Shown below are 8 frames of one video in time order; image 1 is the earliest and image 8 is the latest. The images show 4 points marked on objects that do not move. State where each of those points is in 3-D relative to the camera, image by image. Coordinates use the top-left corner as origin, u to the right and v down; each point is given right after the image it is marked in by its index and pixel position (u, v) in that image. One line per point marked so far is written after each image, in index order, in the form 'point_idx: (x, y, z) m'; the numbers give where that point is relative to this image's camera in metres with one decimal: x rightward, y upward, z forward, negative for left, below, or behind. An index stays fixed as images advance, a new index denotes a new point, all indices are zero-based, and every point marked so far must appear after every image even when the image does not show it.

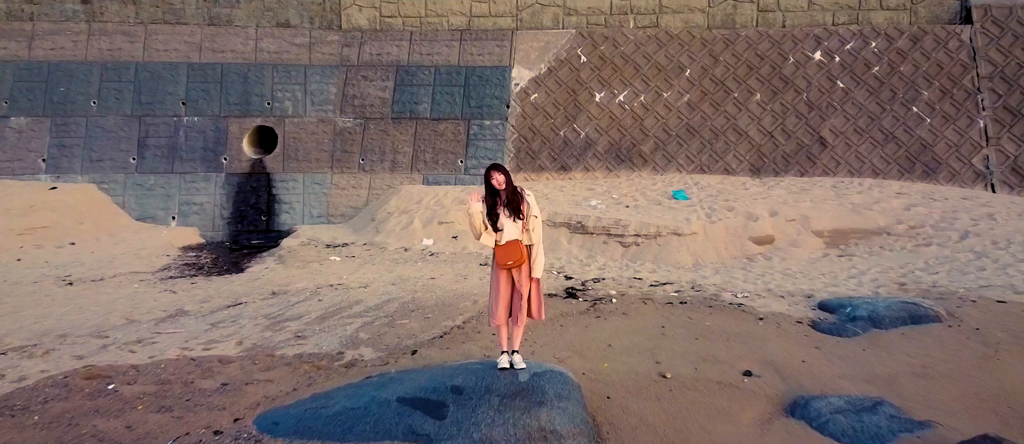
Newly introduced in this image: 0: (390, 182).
0: (-1.3, +0.4, +7.2) m
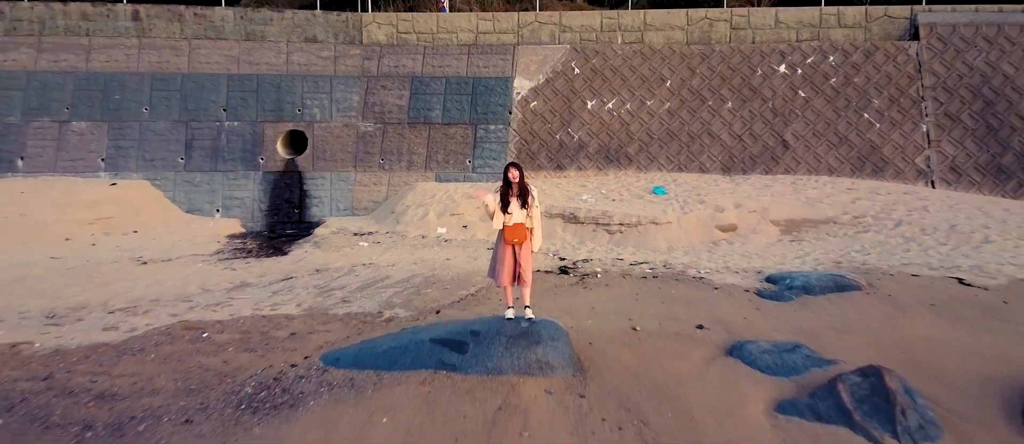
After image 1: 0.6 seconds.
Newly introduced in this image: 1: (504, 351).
0: (-1.3, +0.5, +8.2) m
1: (0.0, -0.8, +4.0) m
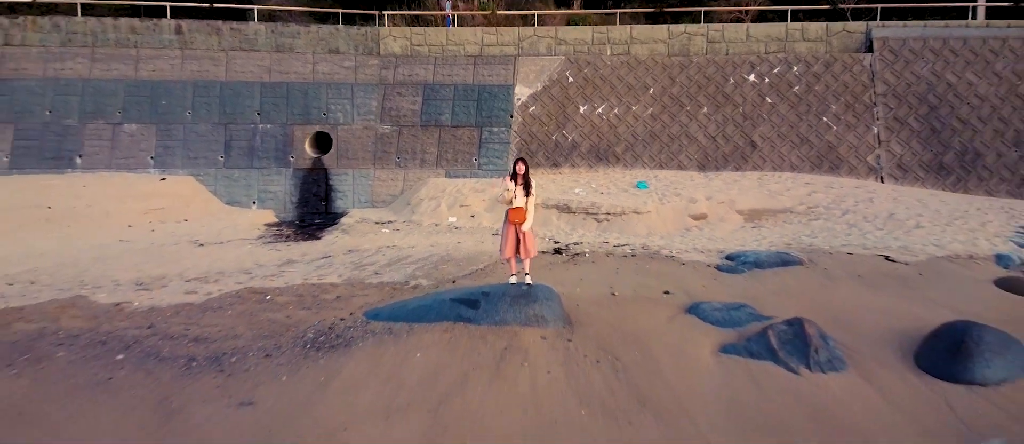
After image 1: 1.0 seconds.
0: (-1.3, +0.6, +9.2) m
1: (0.0, -0.6, +5.1) m
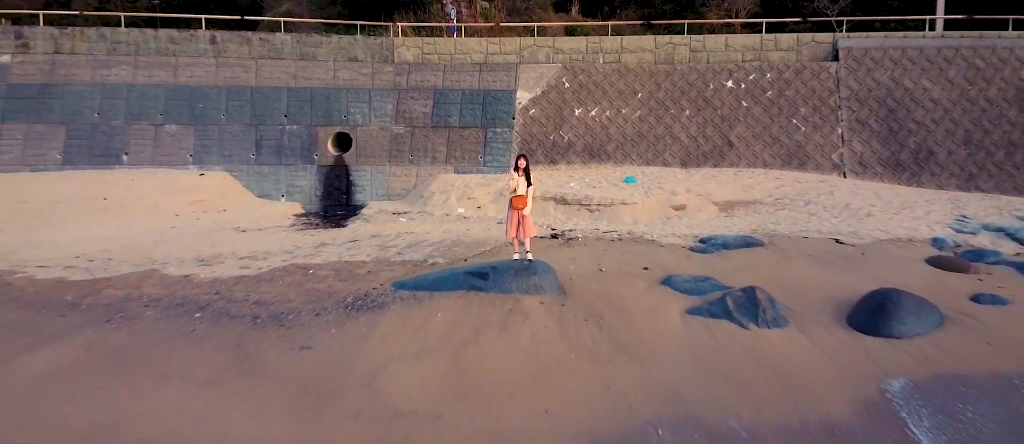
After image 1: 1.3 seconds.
0: (-1.3, +0.8, +10.2) m
1: (0.0, -0.5, +6.1) m
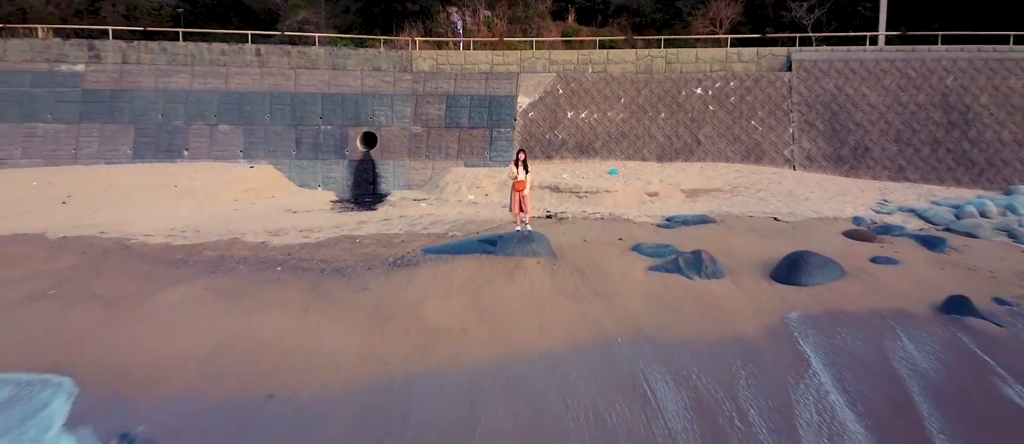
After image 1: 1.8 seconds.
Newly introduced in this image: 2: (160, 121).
0: (-1.2, +1.0, +12.0) m
1: (0.0, -0.3, +7.9) m
2: (-6.4, +1.8, +12.0) m
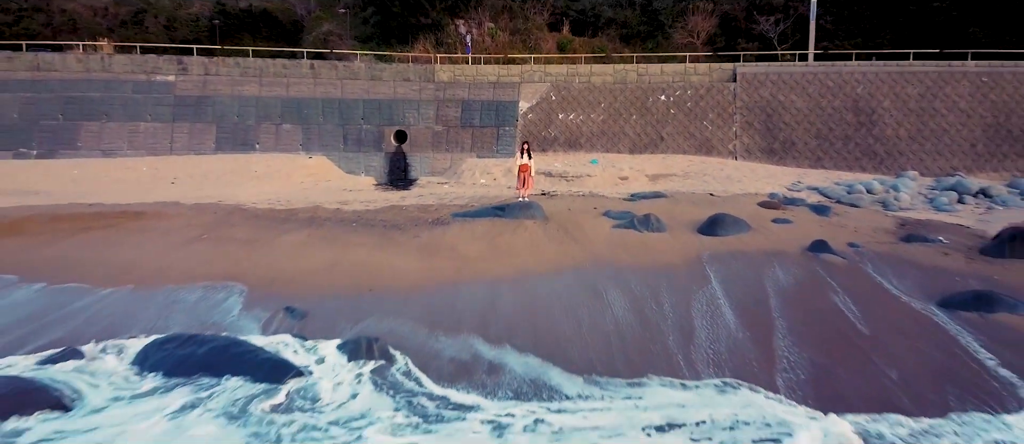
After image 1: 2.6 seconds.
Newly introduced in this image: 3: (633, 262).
0: (-1.2, +1.5, +15.2) m
1: (+0.1, +0.2, +11.0) m
2: (-6.3, +2.3, +15.1) m
3: (+1.7, -0.6, +9.5) m
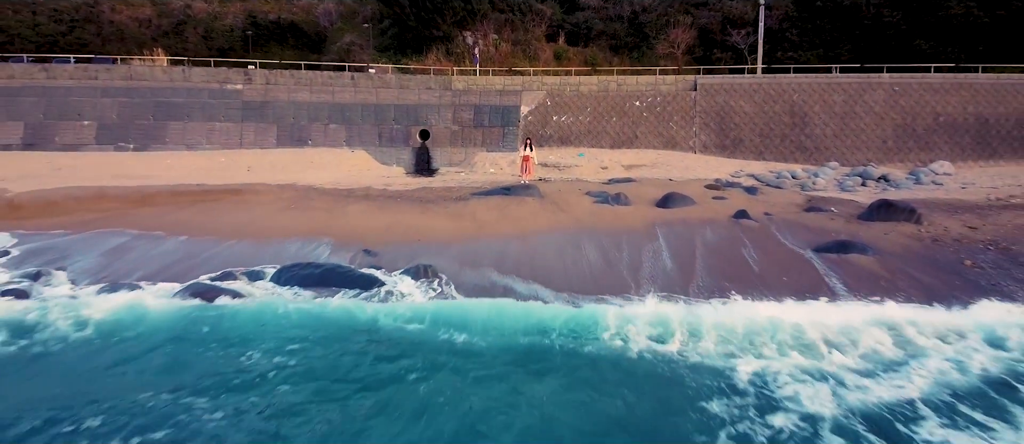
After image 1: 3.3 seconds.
0: (-1.1, +2.0, +18.7) m
1: (+0.2, +0.7, +14.6) m
2: (-6.2, +2.8, +18.7) m
3: (+1.8, 0.0, +13.1) m
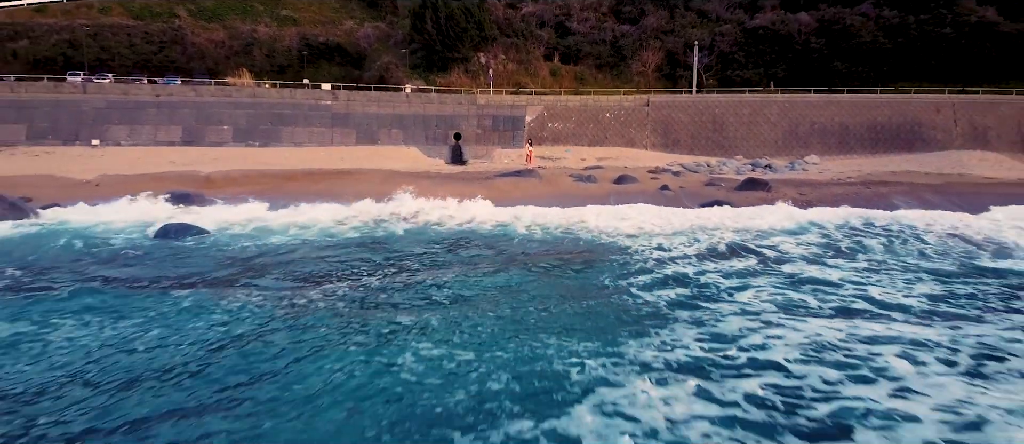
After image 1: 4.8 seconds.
0: (-0.8, +3.0, +26.9) m
1: (+0.5, +1.7, +22.8) m
2: (-5.9, +3.9, +26.8) m
3: (+2.1, +1.0, +21.3) m
